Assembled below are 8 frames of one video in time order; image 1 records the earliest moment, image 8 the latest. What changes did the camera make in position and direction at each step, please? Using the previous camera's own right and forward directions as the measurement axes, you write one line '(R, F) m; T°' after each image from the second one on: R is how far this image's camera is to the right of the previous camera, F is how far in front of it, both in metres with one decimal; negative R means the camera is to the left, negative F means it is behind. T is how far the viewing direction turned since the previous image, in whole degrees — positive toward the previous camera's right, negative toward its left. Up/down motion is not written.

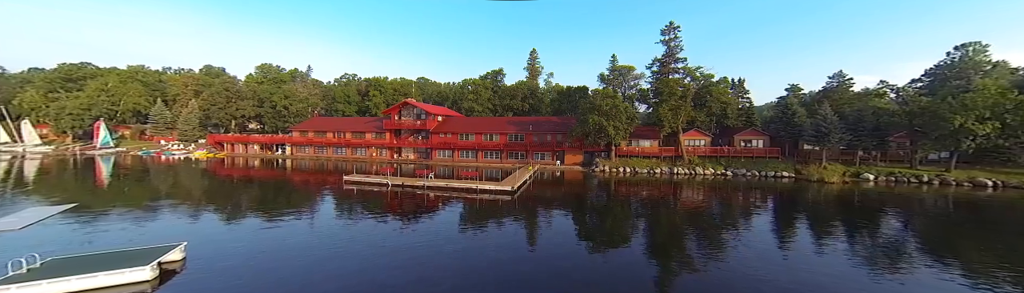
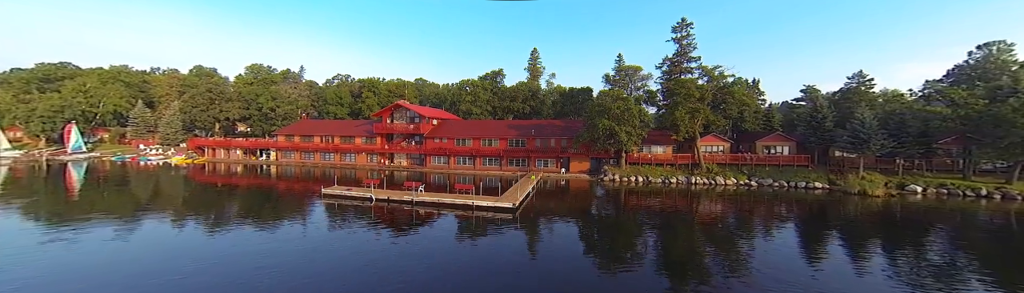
(-0.1, +2.9) m; 0°
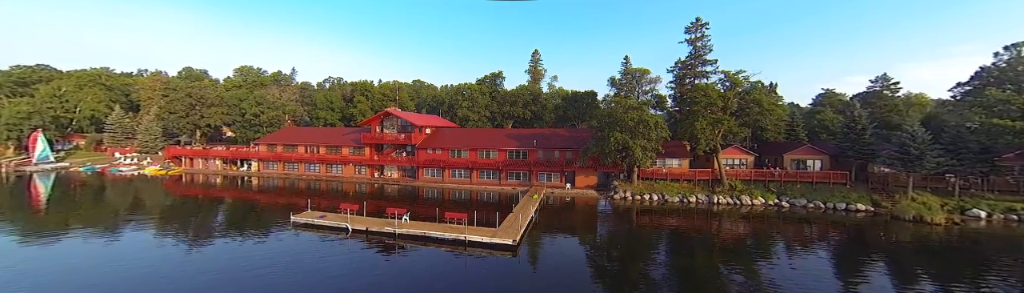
(0.0, +3.0) m; 0°
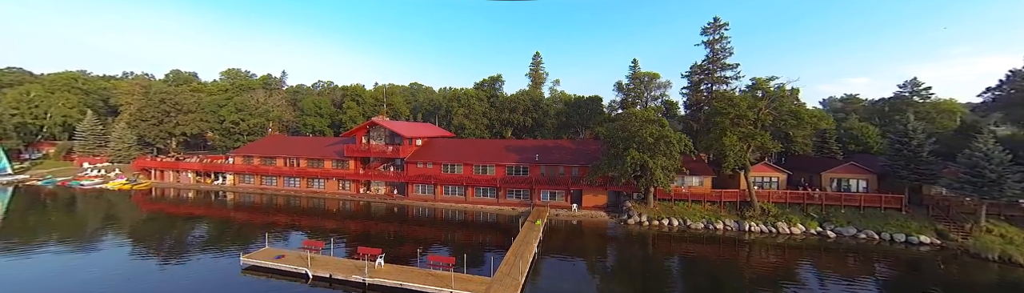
(0.0, +3.3) m; 0°
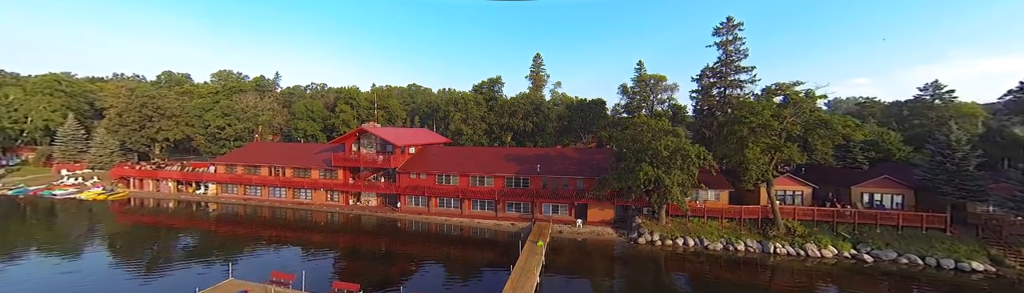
(+0.1, +2.1) m; 0°
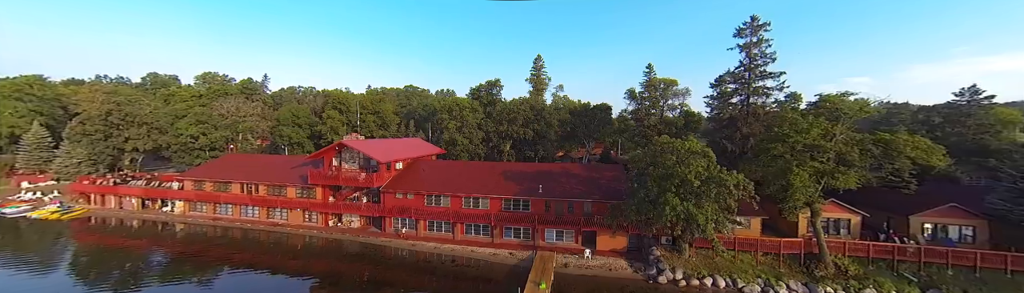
(+0.1, +3.2) m; 0°
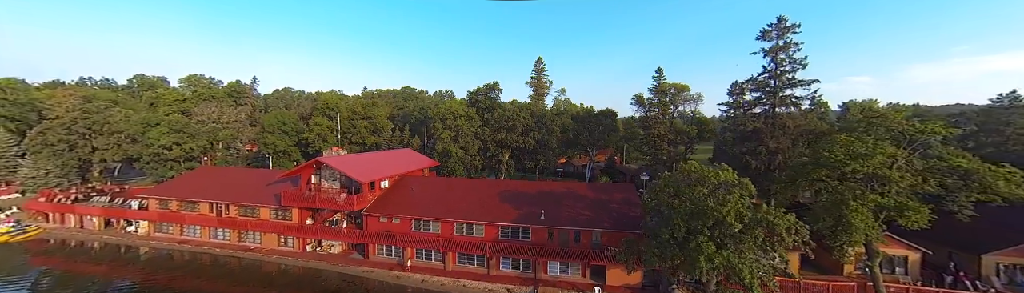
(+0.1, +2.8) m; 0°
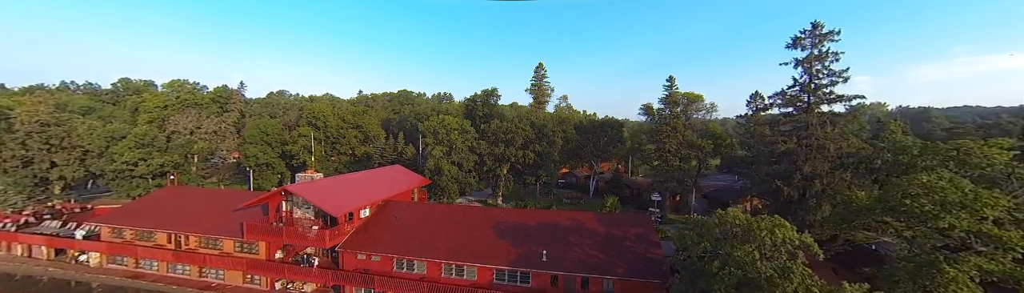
(+0.2, +3.0) m; 0°
